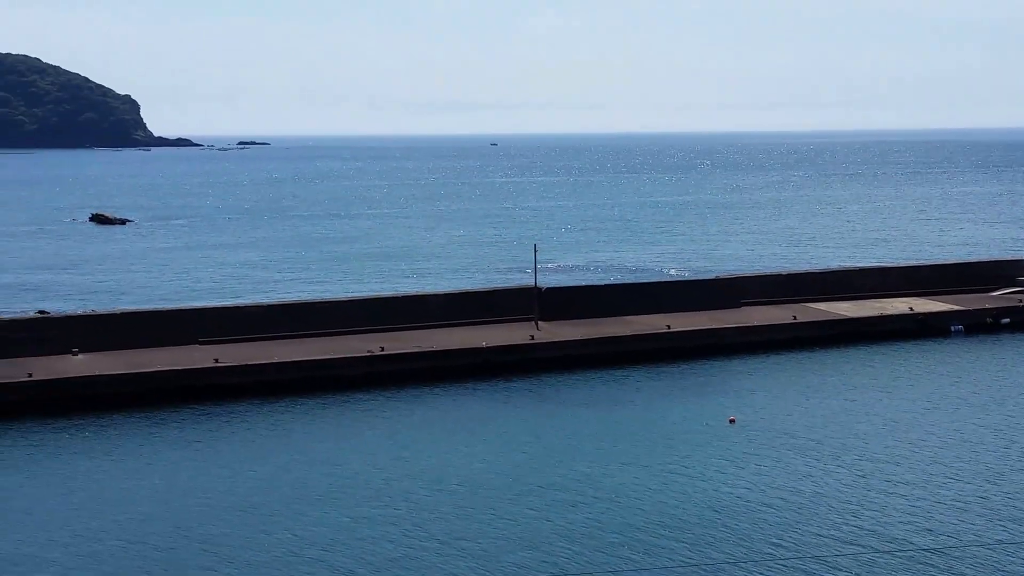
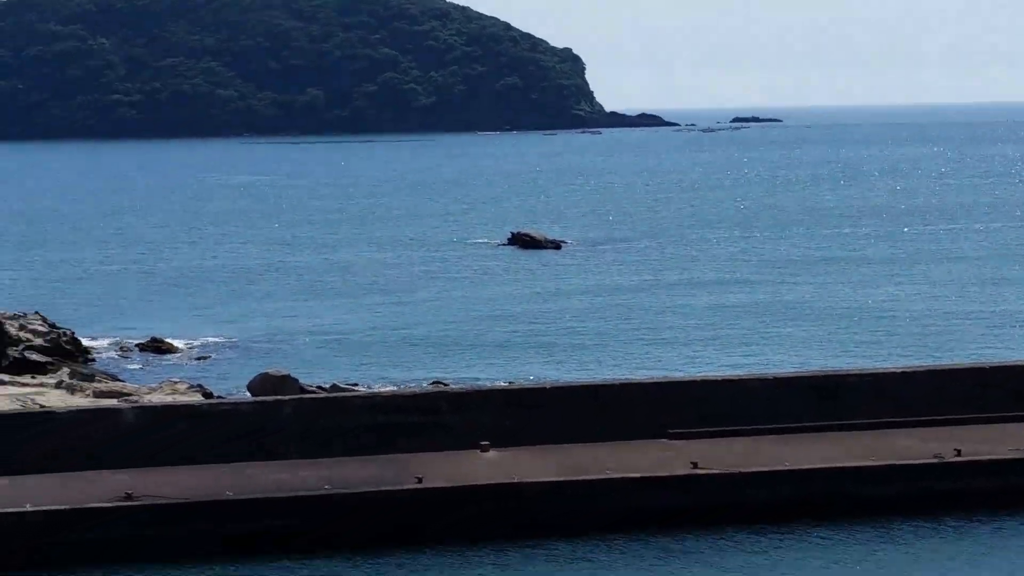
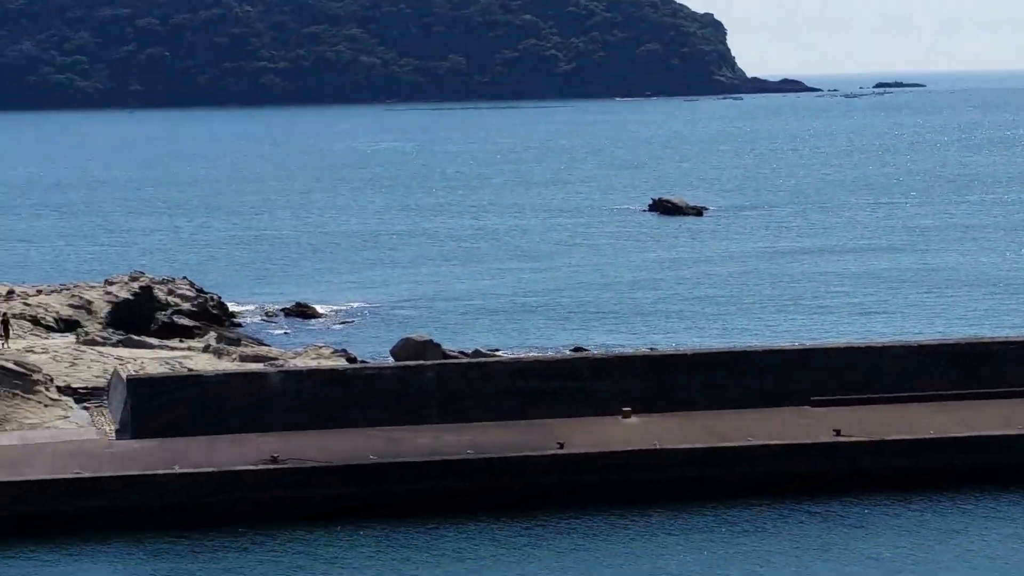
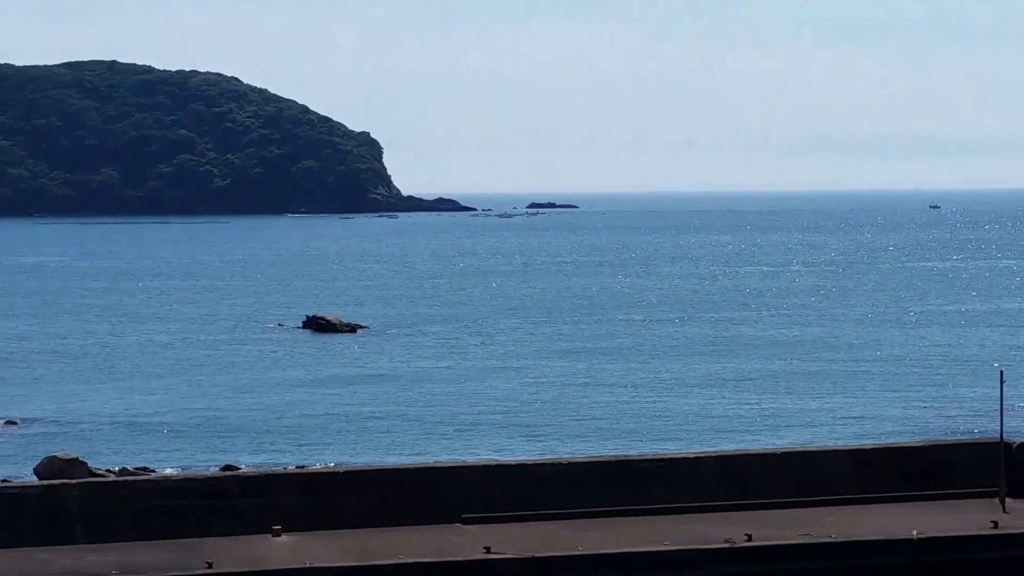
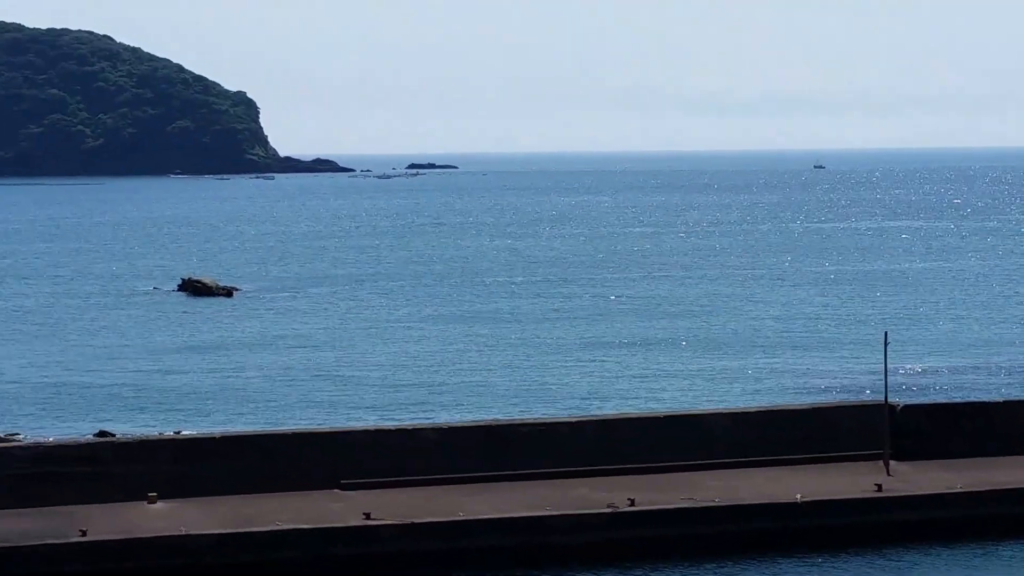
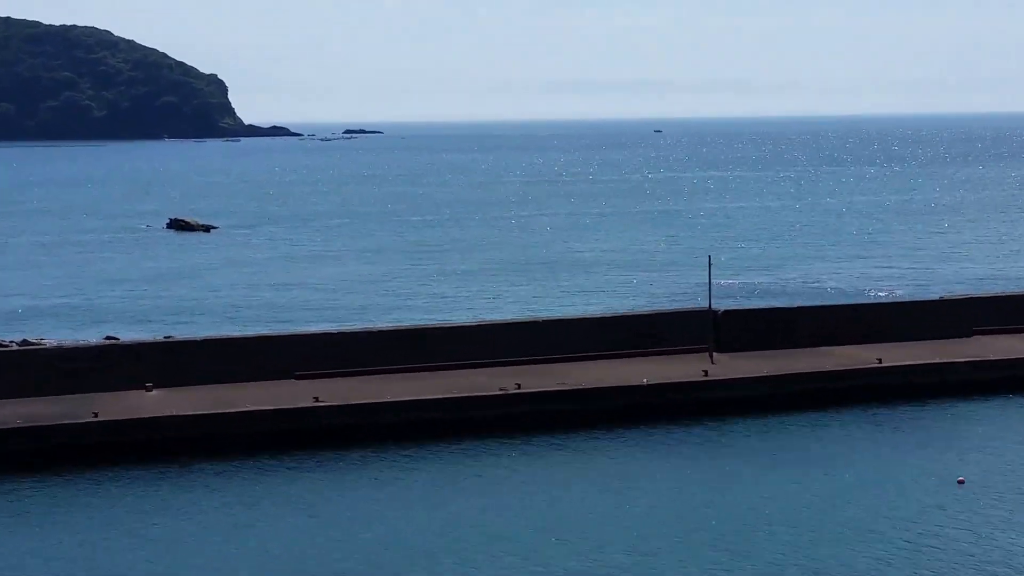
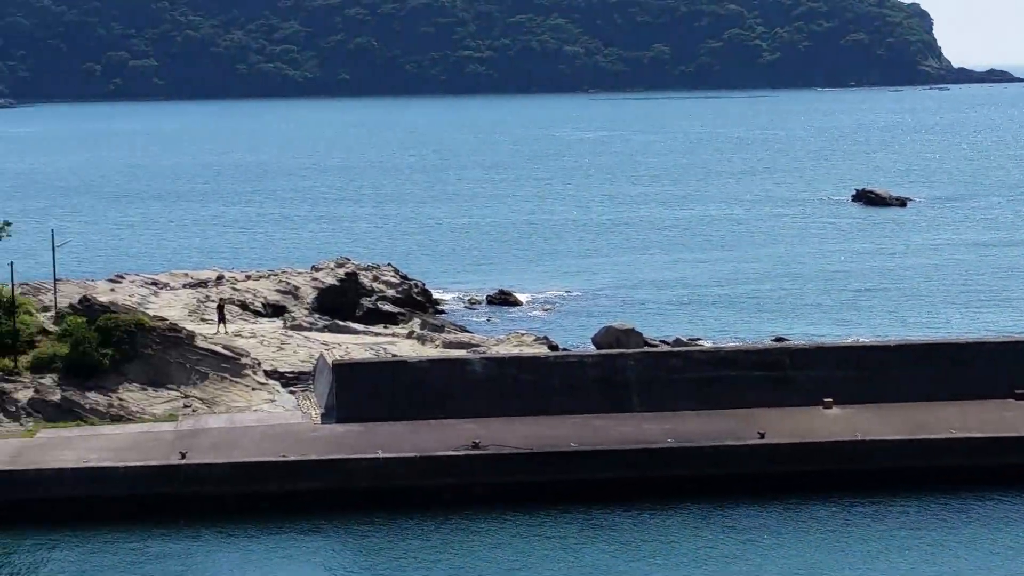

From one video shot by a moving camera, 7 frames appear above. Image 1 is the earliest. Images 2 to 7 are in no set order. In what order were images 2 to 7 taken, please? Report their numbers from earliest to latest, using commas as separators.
6, 5, 4, 2, 3, 7
